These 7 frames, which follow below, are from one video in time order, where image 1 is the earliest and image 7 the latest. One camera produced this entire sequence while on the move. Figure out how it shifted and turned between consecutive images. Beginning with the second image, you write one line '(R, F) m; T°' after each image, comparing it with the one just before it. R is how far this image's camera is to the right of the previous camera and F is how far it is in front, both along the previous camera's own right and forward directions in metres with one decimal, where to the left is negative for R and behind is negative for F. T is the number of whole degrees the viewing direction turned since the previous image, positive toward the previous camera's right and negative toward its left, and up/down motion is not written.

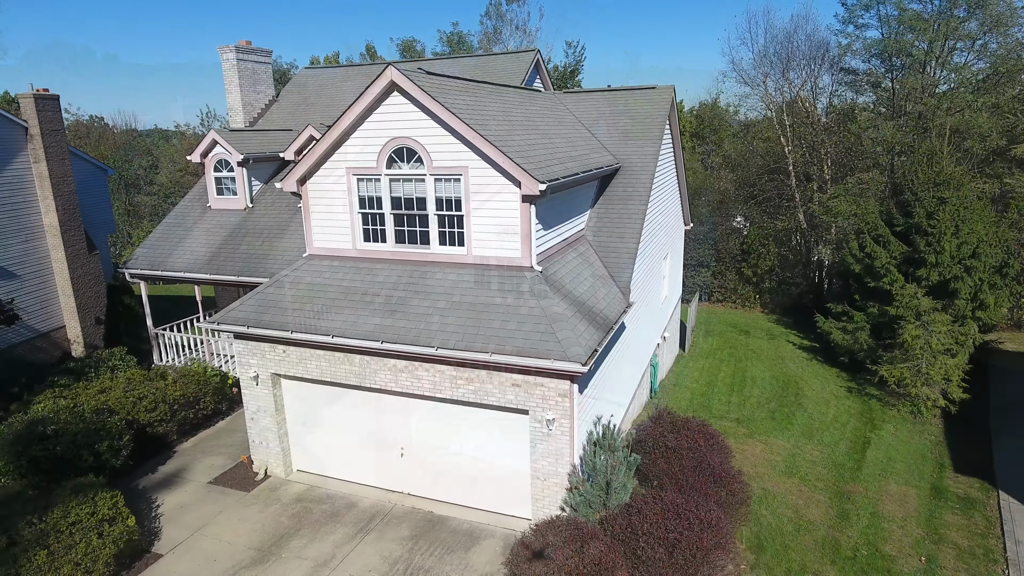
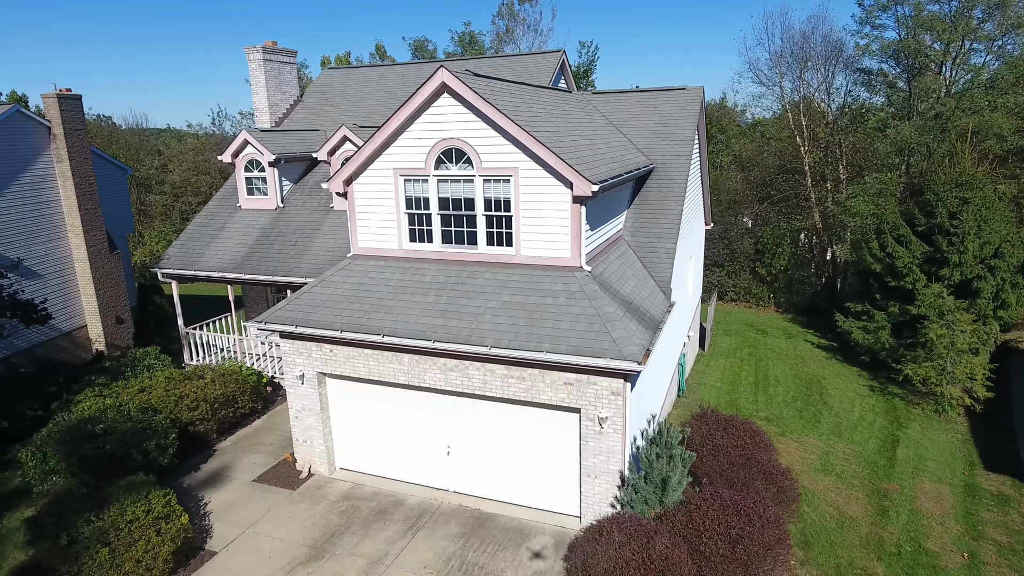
(-0.8, -0.1) m; 0°
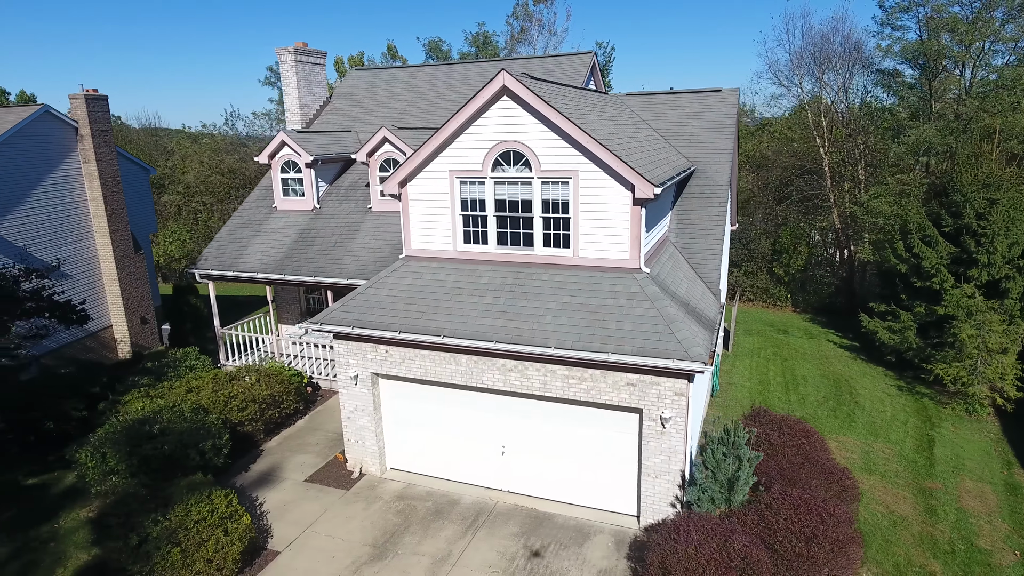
(-1.0, -0.1) m; 0°
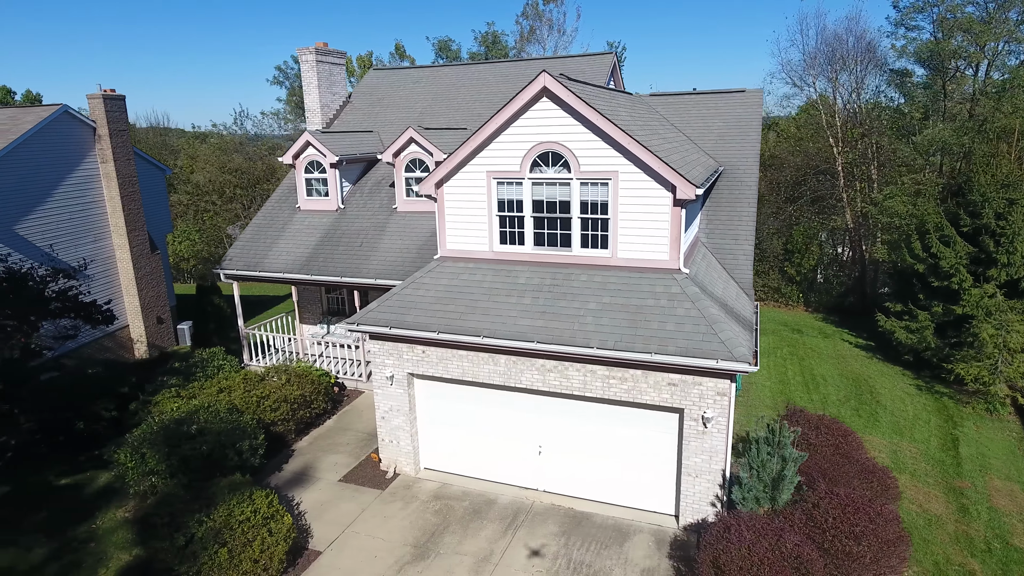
(-0.7, 0.0) m; 0°
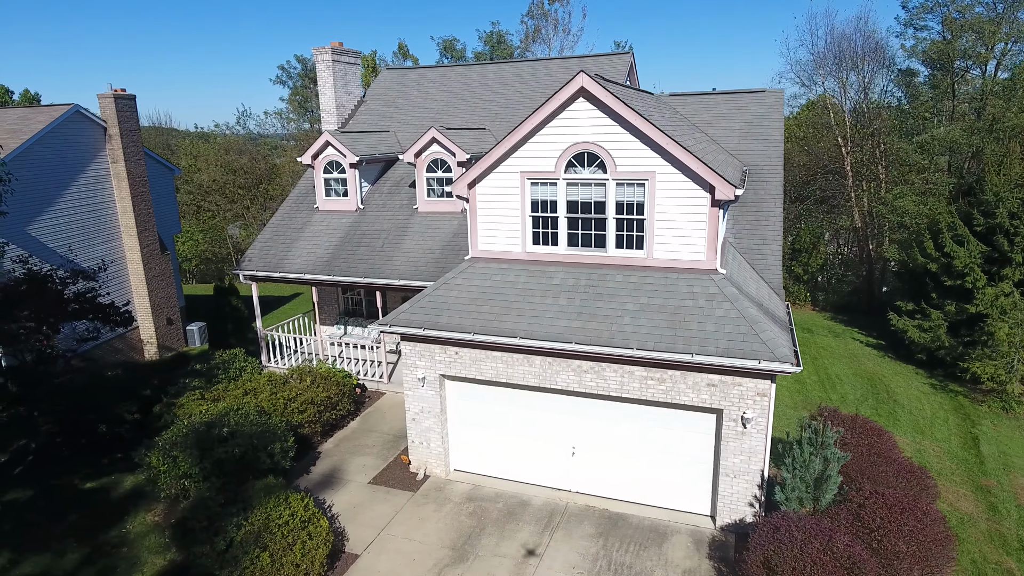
(-0.7, 0.0) m; 0°
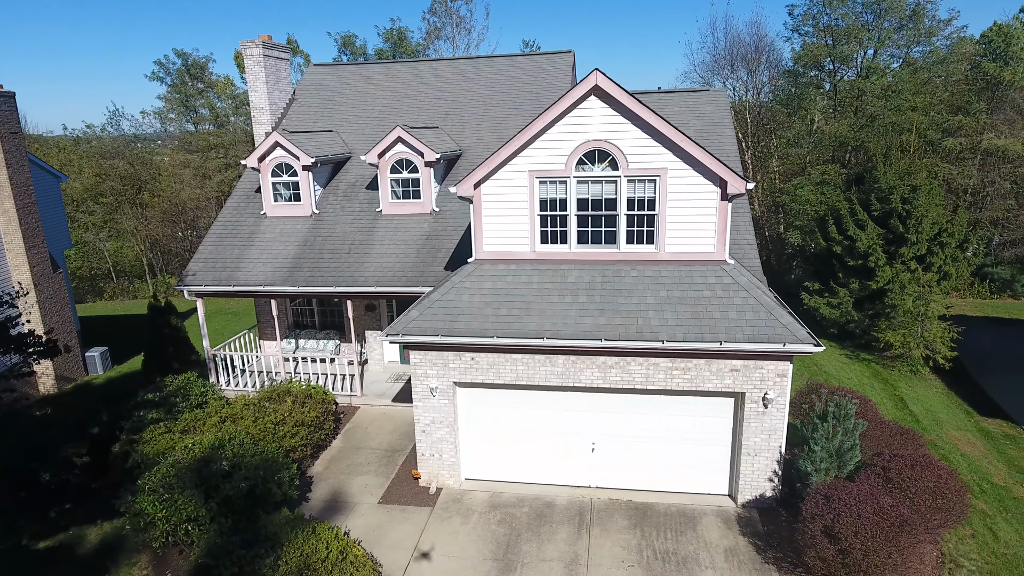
(-2.2, +0.4) m; +11°
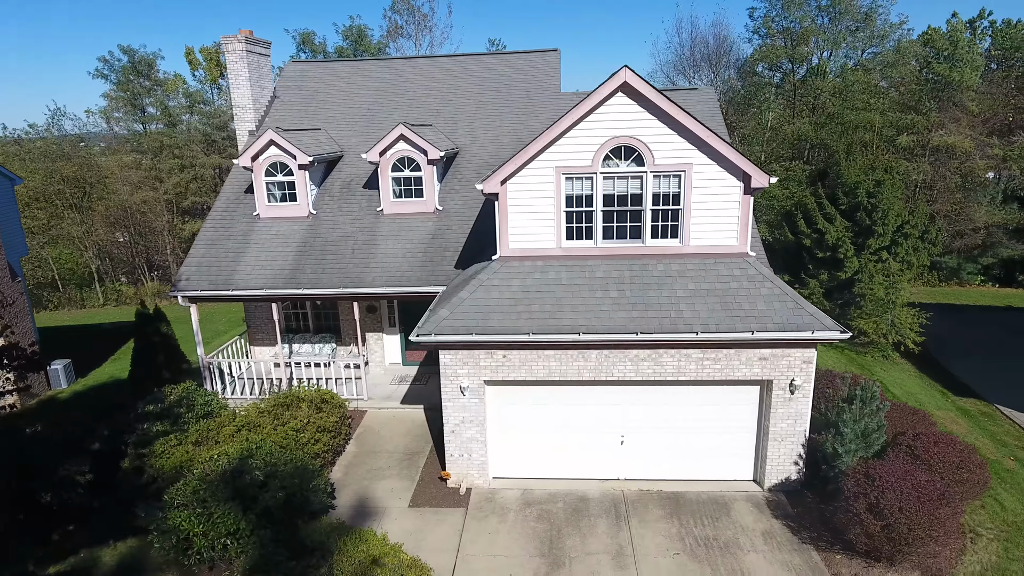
(-1.4, +0.1) m; +5°
